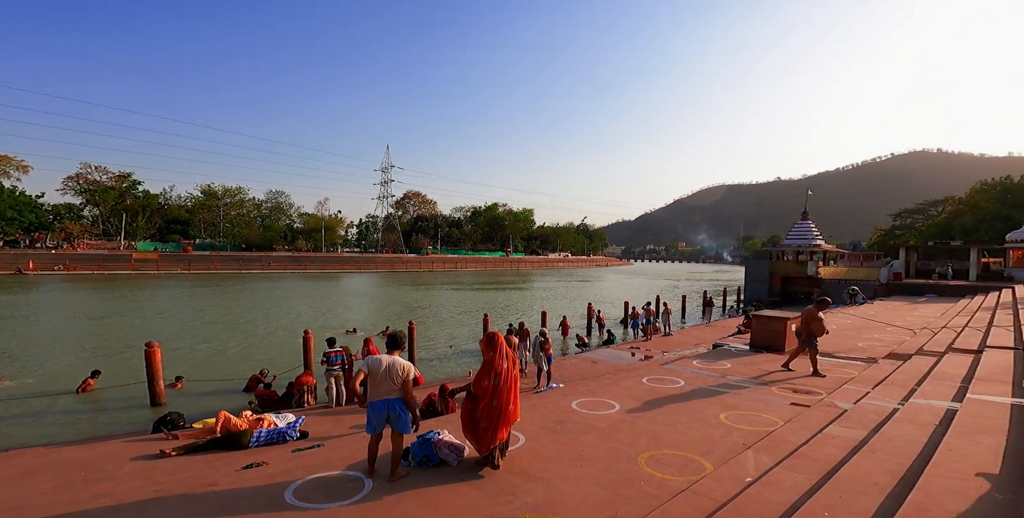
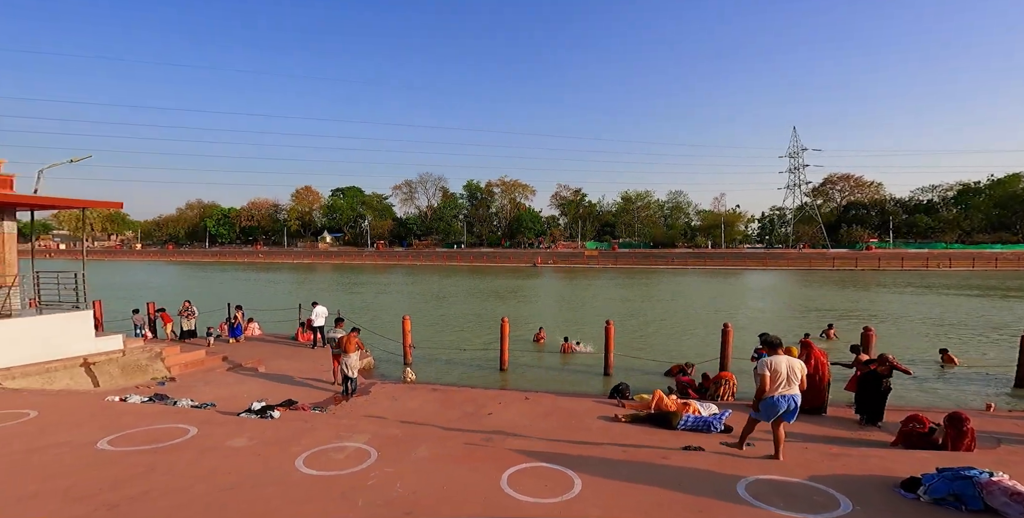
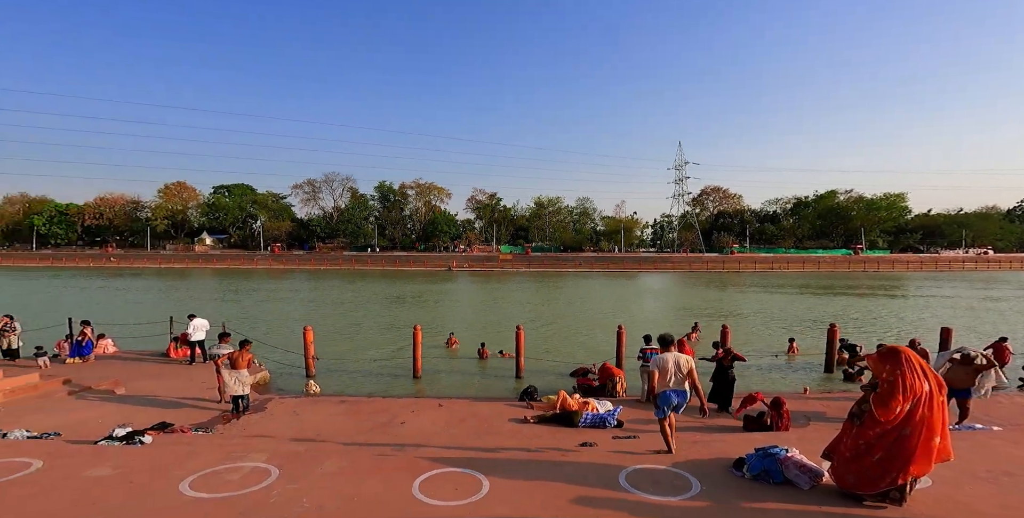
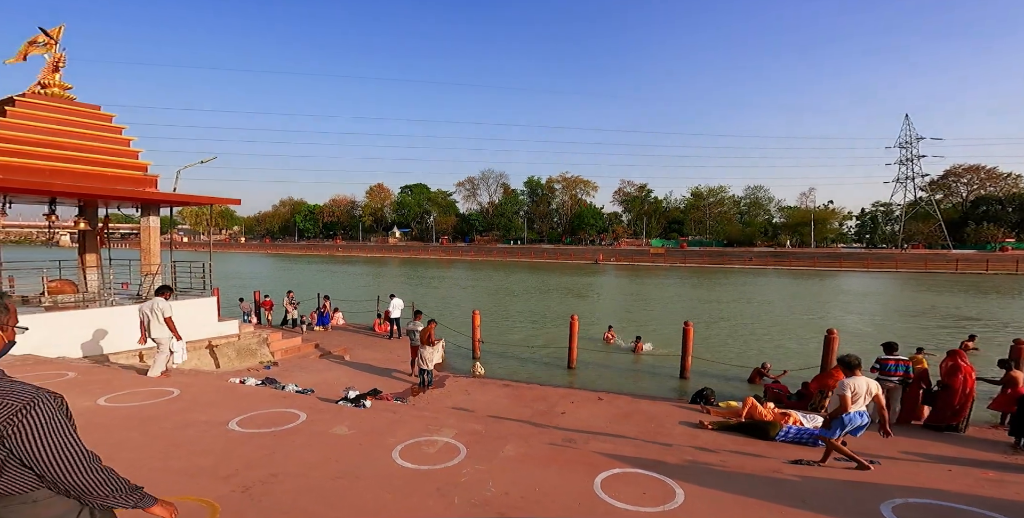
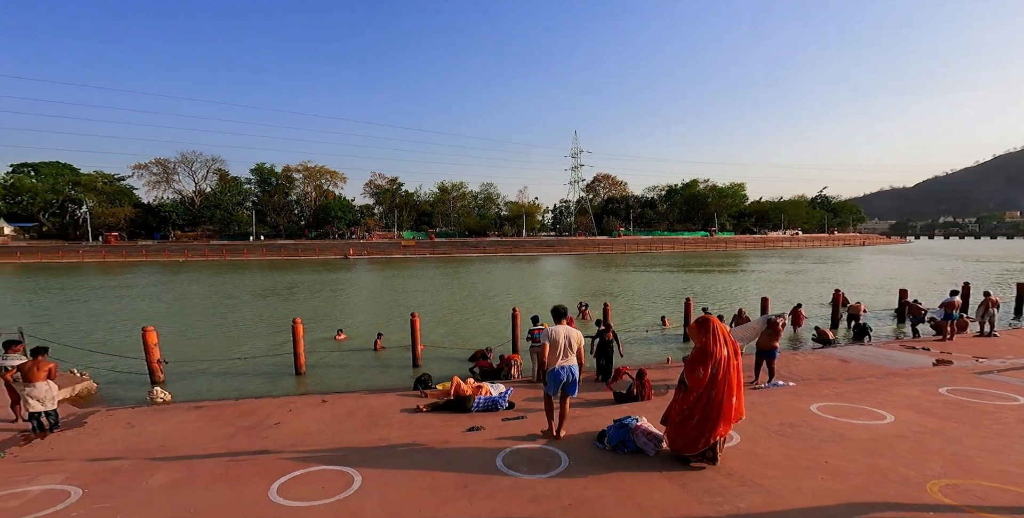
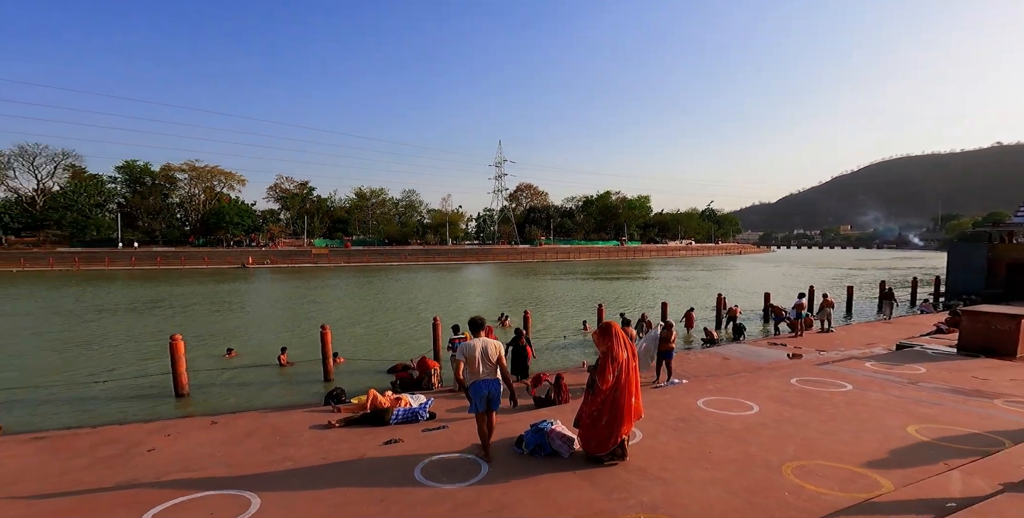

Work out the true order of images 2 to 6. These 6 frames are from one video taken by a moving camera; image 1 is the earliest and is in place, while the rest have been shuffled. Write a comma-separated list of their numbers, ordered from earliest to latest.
6, 5, 3, 2, 4
